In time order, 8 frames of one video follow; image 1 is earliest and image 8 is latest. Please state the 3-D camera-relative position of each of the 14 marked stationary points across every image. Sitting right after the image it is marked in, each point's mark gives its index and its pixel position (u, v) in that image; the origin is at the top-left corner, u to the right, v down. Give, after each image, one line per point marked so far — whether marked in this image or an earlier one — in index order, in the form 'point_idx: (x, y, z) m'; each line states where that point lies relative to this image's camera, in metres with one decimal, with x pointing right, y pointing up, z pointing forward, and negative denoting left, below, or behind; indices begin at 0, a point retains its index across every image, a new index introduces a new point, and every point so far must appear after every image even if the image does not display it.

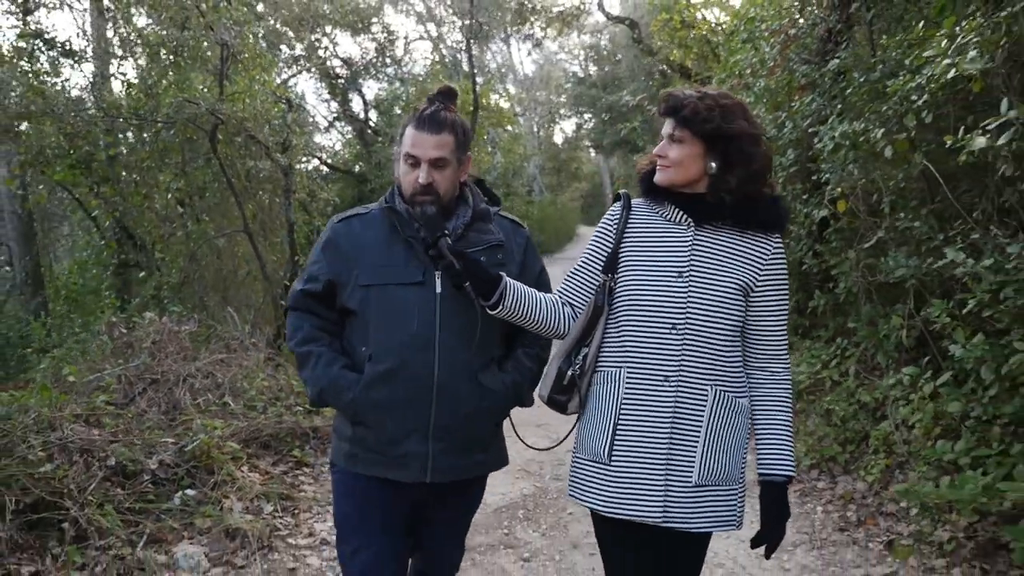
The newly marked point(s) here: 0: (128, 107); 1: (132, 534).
0: (-4.1, +1.9, +8.8) m
1: (-2.0, -1.3, +4.2) m
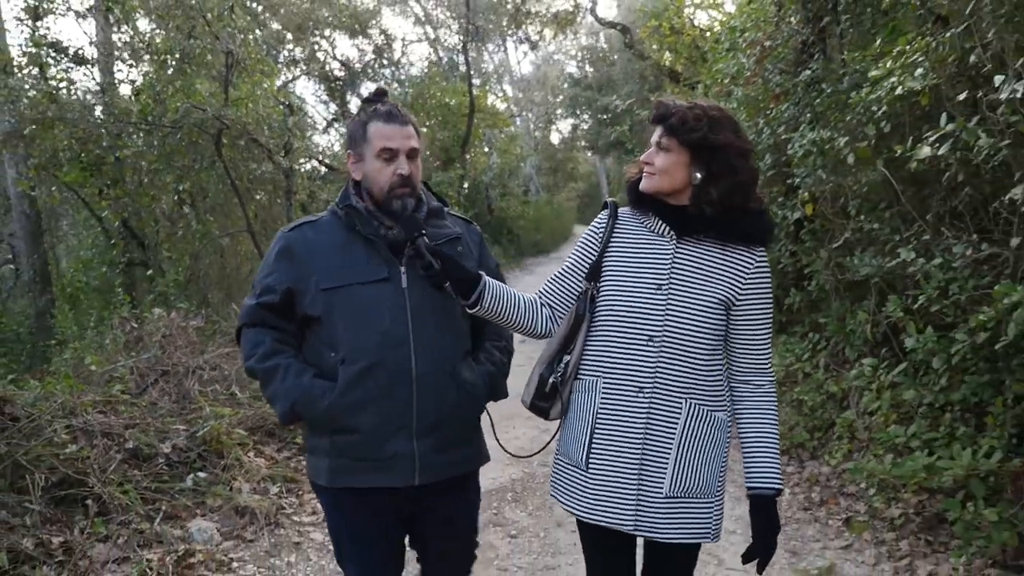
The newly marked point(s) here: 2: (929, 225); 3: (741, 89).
0: (-4.1, +2.0, +9.2) m
1: (-2.0, -1.2, +4.5) m
2: (+2.5, +0.4, +4.9) m
3: (+2.1, +1.9, +7.5) m
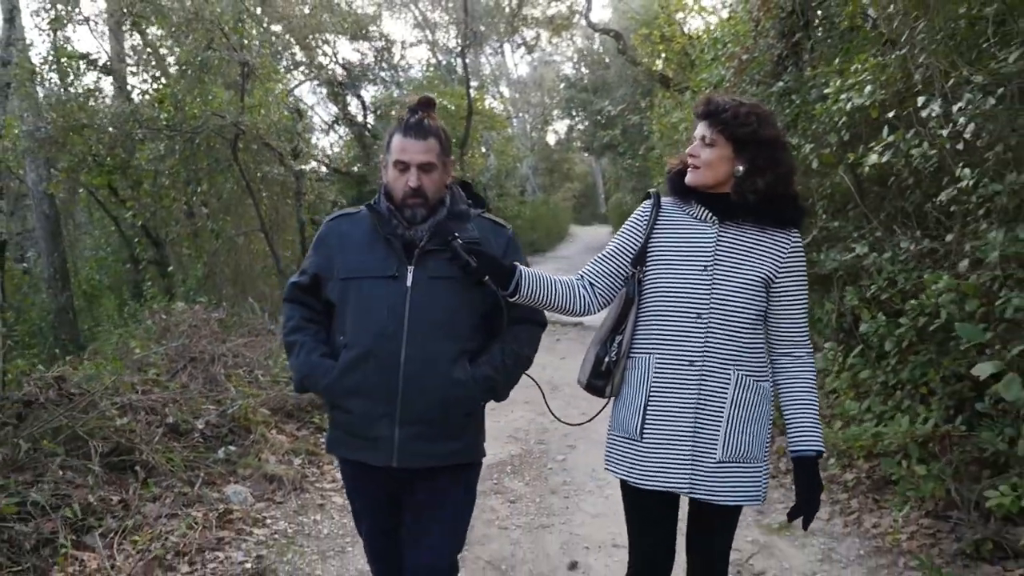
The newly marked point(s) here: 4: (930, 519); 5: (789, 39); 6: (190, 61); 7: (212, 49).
0: (-4.2, +2.0, +9.8) m
1: (-2.0, -1.2, +5.1) m
2: (+2.5, +0.4, +5.5) m
3: (+2.1, +1.9, +8.1) m
4: (+2.3, -1.2, +4.3) m
5: (+2.5, +2.2, +7.2) m
6: (-3.8, +2.7, +9.7) m
7: (-3.5, +2.8, +9.6) m
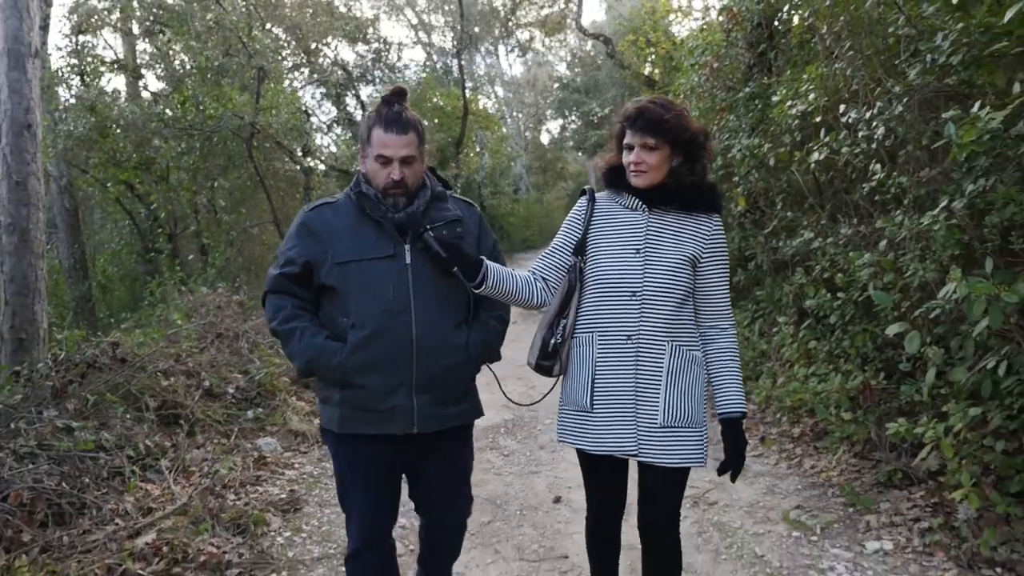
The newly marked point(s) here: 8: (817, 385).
0: (-4.2, +2.2, +10.5) m
1: (-2.1, -1.0, +5.9) m
2: (+2.5, +0.6, +6.3) m
3: (+2.1, +2.1, +8.9) m
4: (+2.2, -1.1, +5.2) m
5: (+2.4, +2.4, +8.0) m
6: (-3.9, +2.9, +10.5) m
7: (-3.6, +3.0, +10.3) m
8: (+2.2, -0.7, +5.8) m
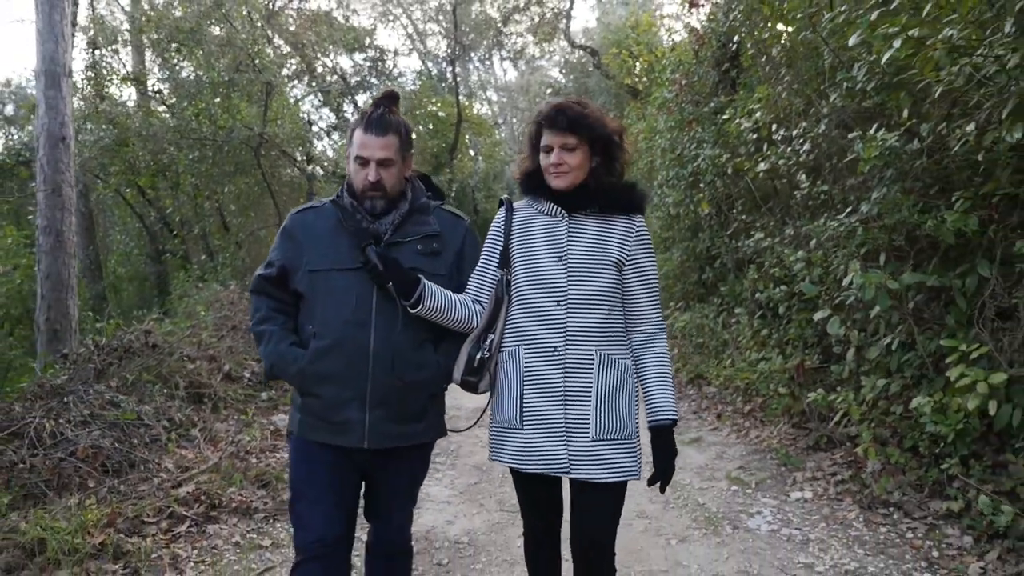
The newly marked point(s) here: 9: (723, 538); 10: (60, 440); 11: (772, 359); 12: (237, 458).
0: (-4.4, +2.2, +11.3) m
1: (-2.2, -1.0, +6.7) m
2: (+2.3, +0.6, +7.1) m
3: (+1.9, +2.1, +9.7) m
4: (+2.1, -1.0, +6.0) m
5: (+2.3, +2.4, +8.8) m
6: (-4.1, +2.9, +11.2) m
7: (-3.8, +3.0, +11.1) m
8: (+2.1, -0.7, +6.6) m
9: (+1.2, -1.4, +4.5) m
10: (-2.7, -0.9, +4.9) m
11: (+2.2, -0.6, +6.7) m
12: (-1.9, -1.2, +5.5) m
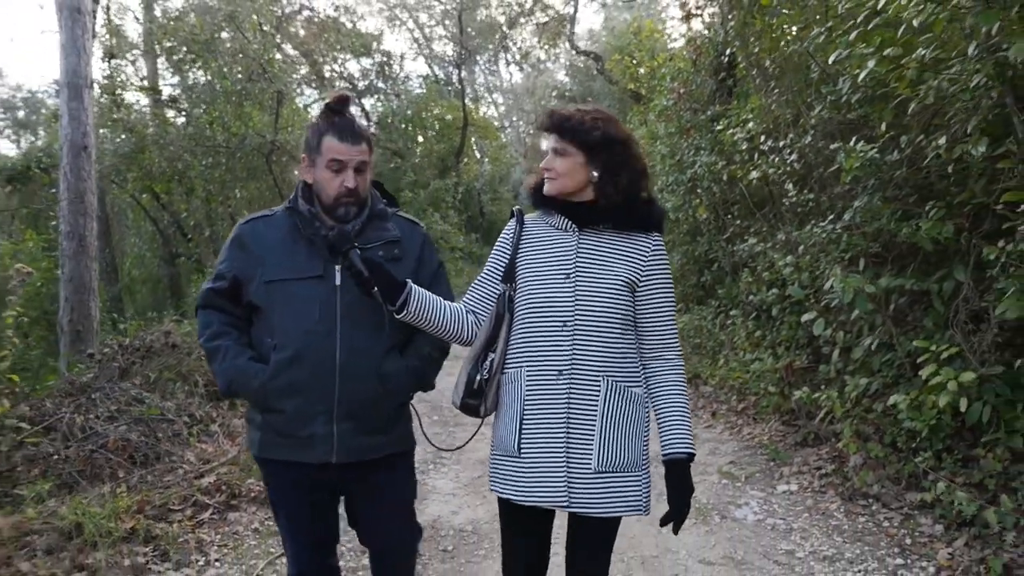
0: (-4.3, +2.2, +11.6) m
1: (-2.2, -1.0, +7.0) m
2: (+2.4, +0.6, +7.4) m
3: (+2.0, +2.1, +10.0) m
4: (+2.1, -1.1, +6.3) m
5: (+2.3, +2.4, +9.1) m
6: (-4.0, +2.9, +11.6) m
7: (-3.7, +3.0, +11.5) m
8: (+2.1, -0.7, +6.9) m
9: (+1.2, -1.4, +4.8) m
10: (-2.7, -0.9, +5.2) m
11: (+2.2, -0.6, +7.0) m
12: (-1.8, -1.2, +5.8) m
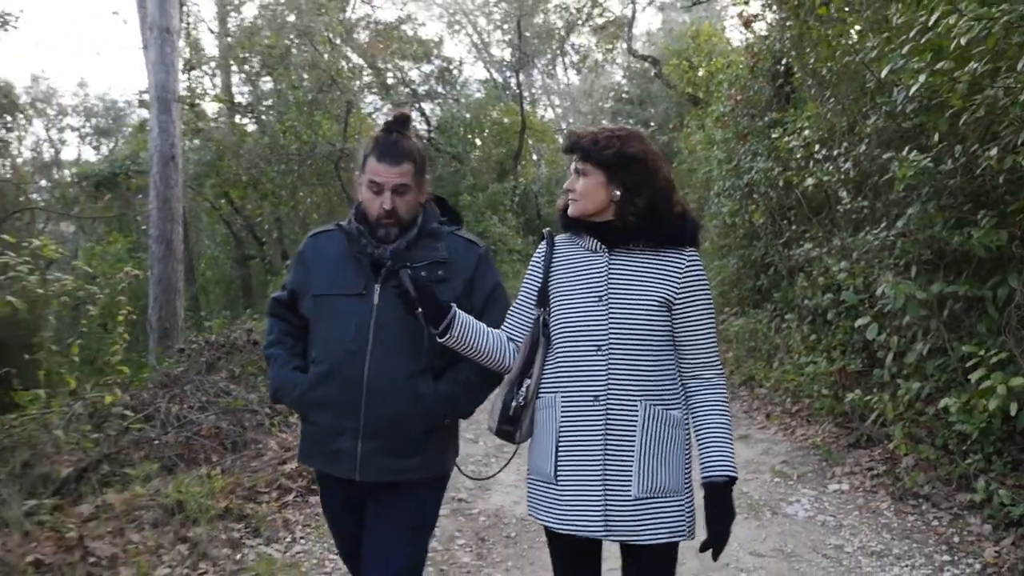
0: (-3.5, +2.2, +12.2) m
1: (-1.7, -1.0, +7.4) m
2: (+2.9, +0.5, +7.5) m
3: (+2.7, +2.1, +10.2) m
4: (+2.6, -1.1, +6.4) m
5: (+3.0, +2.3, +9.3) m
6: (-3.1, +2.9, +12.1) m
7: (-2.8, +3.0, +12.0) m
8: (+2.6, -0.7, +7.1) m
9: (+1.5, -1.4, +5.0) m
10: (-2.3, -0.9, +5.7) m
11: (+2.7, -0.7, +7.2) m
12: (-1.4, -1.2, +6.2) m
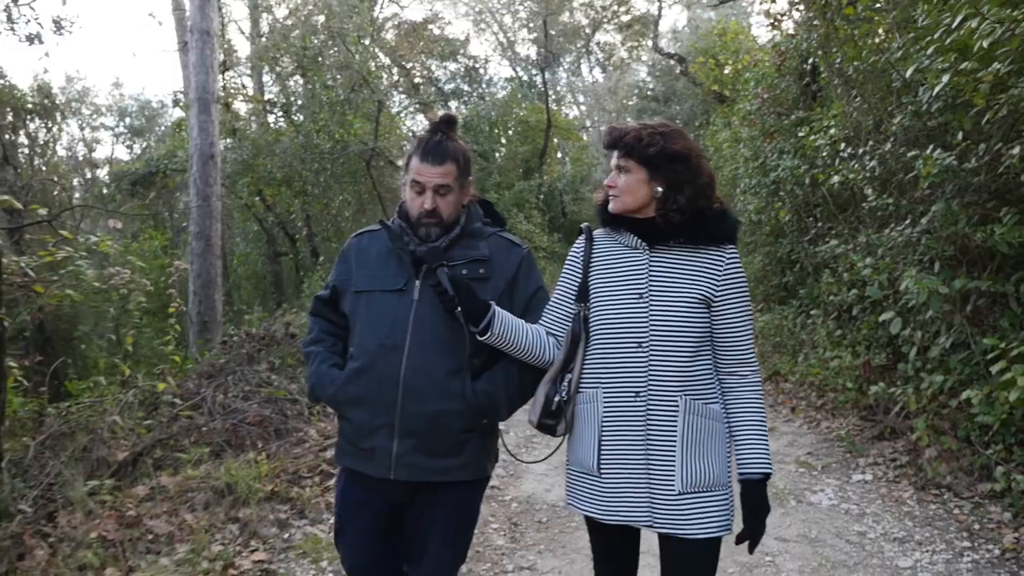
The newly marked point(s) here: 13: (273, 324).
0: (-3.0, +2.2, +12.5) m
1: (-1.4, -1.0, +7.7) m
2: (+3.2, +0.6, +7.6) m
3: (+3.1, +2.1, +10.3) m
4: (+2.8, -1.1, +6.5) m
5: (+3.3, +2.4, +9.4) m
6: (-2.7, +2.9, +12.4) m
7: (-2.4, +3.0, +12.3) m
8: (+2.9, -0.7, +7.2) m
9: (+1.7, -1.4, +5.1) m
10: (-2.1, -0.9, +6.0) m
11: (+3.0, -0.6, +7.3) m
12: (-1.2, -1.1, +6.4) m
13: (-2.4, -0.3, +8.0) m
